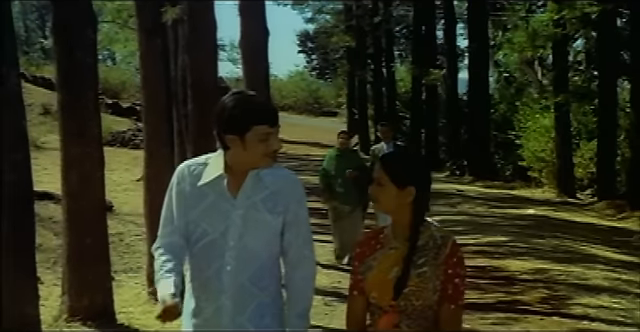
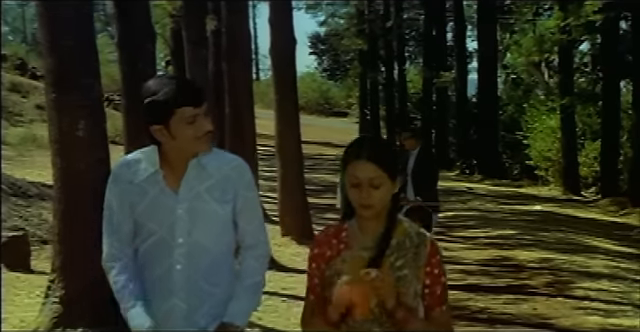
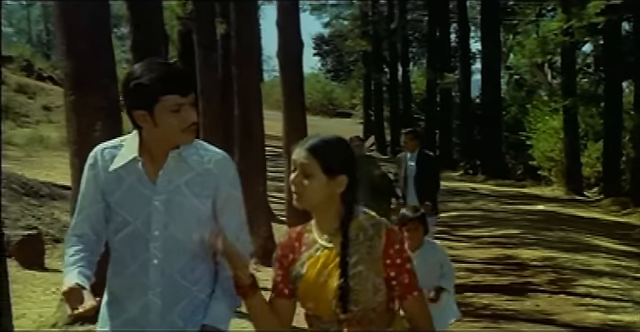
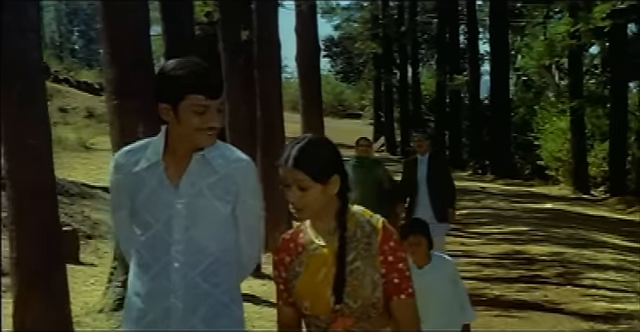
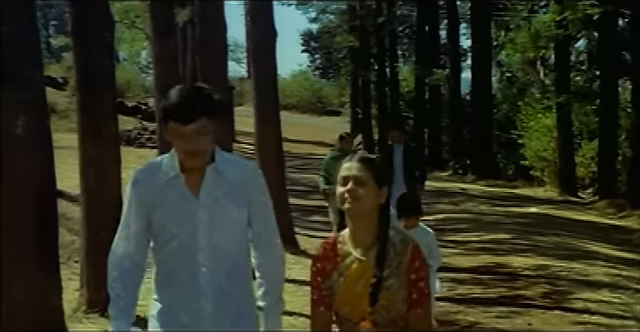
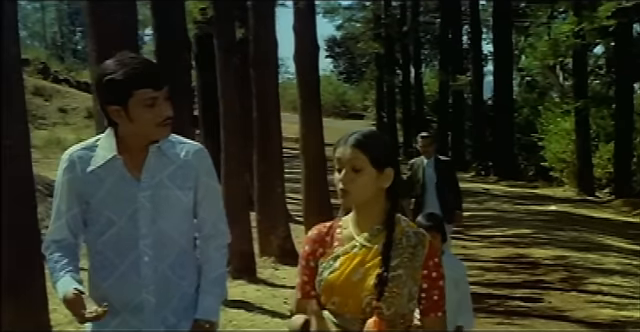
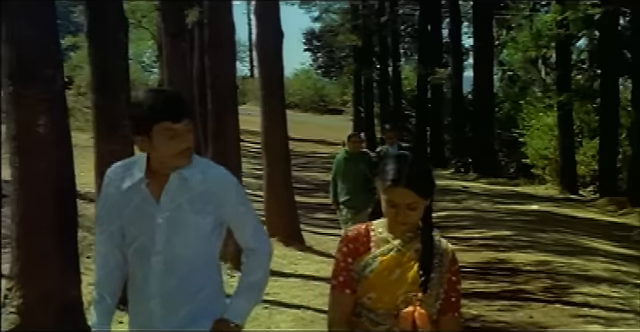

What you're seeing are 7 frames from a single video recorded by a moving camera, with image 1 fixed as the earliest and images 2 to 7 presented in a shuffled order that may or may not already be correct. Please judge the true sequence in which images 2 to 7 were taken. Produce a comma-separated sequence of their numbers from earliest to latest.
5, 7, 2, 3, 6, 4
